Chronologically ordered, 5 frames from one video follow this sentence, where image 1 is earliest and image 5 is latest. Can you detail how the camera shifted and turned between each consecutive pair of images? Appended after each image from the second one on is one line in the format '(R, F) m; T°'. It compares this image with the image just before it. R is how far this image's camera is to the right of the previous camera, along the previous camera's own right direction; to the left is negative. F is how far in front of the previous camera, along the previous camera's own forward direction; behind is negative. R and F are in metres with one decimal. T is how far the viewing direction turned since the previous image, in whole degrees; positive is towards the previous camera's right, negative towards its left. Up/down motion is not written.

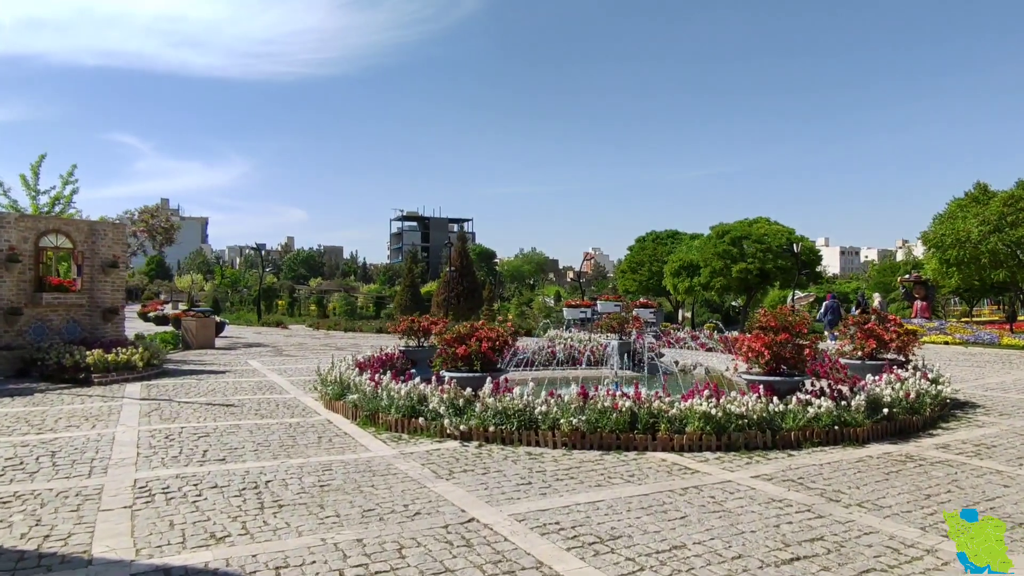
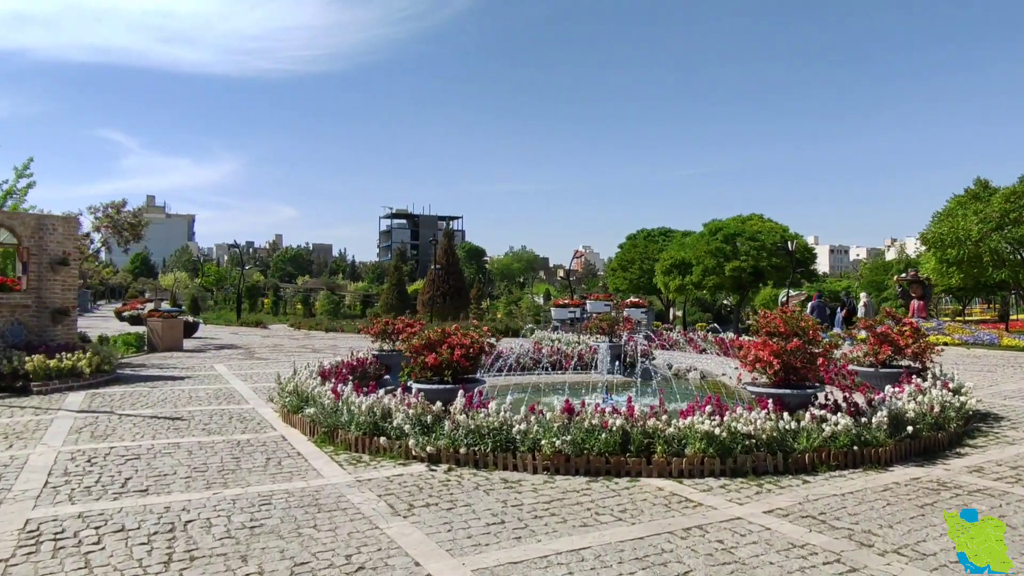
(+0.2, +0.9) m; +1°
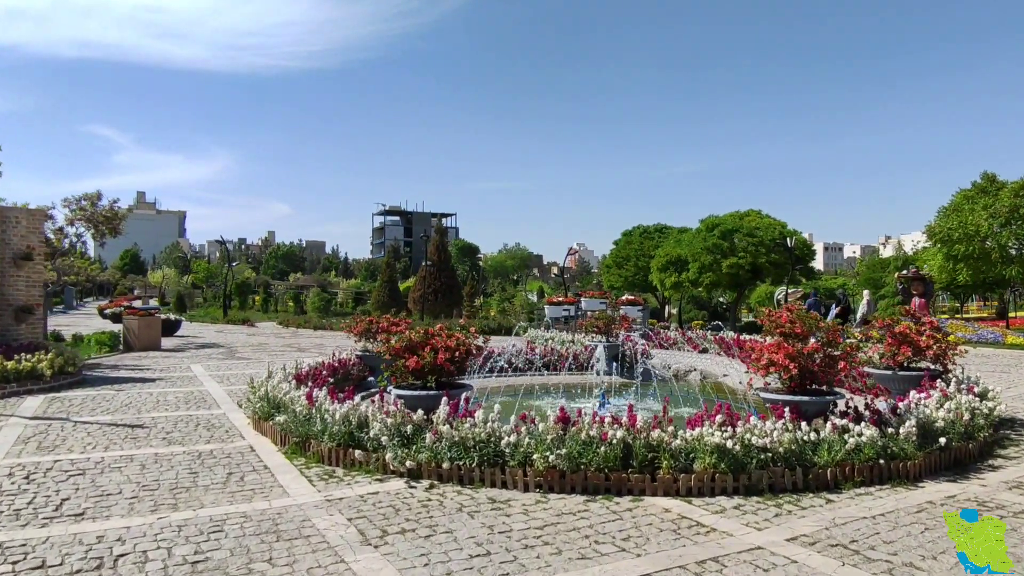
(0.0, +0.7) m; +1°
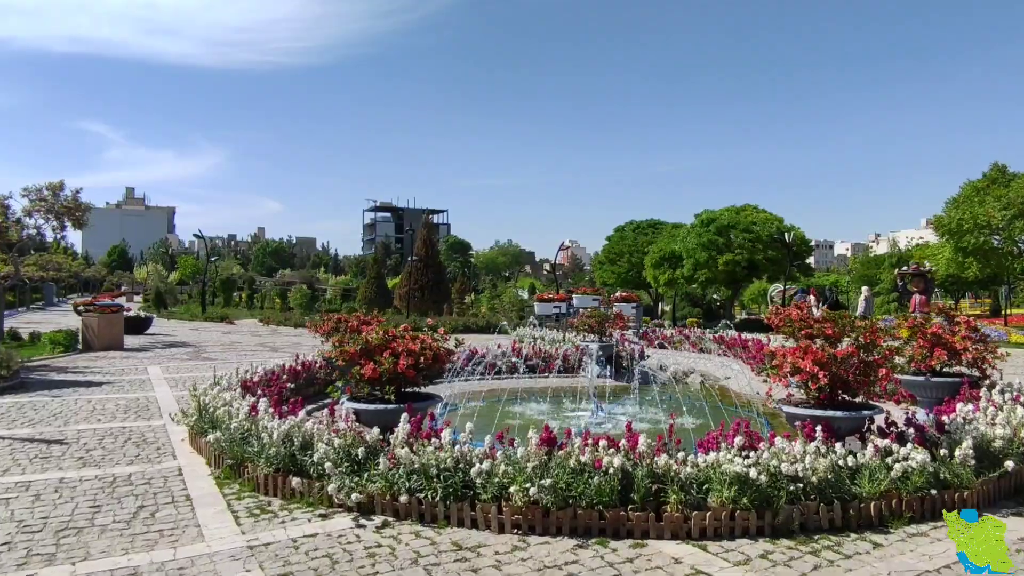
(+0.1, +1.1) m; +1°
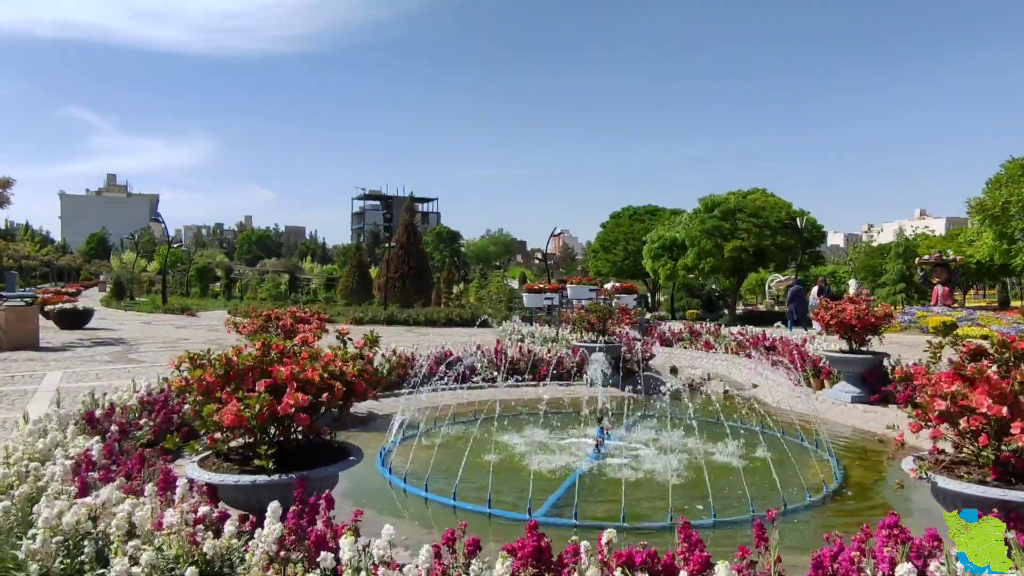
(+0.1, +2.4) m; +1°
